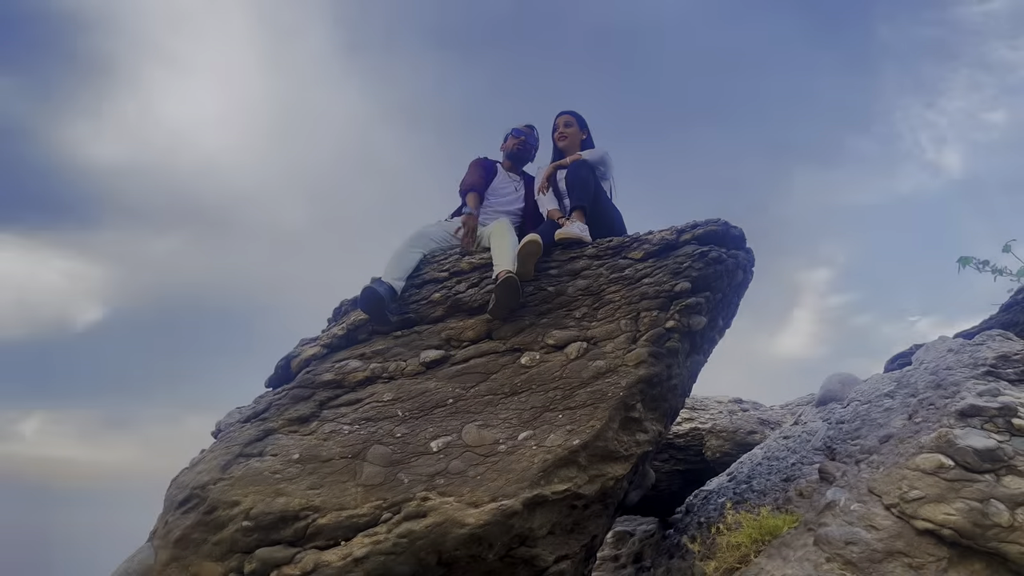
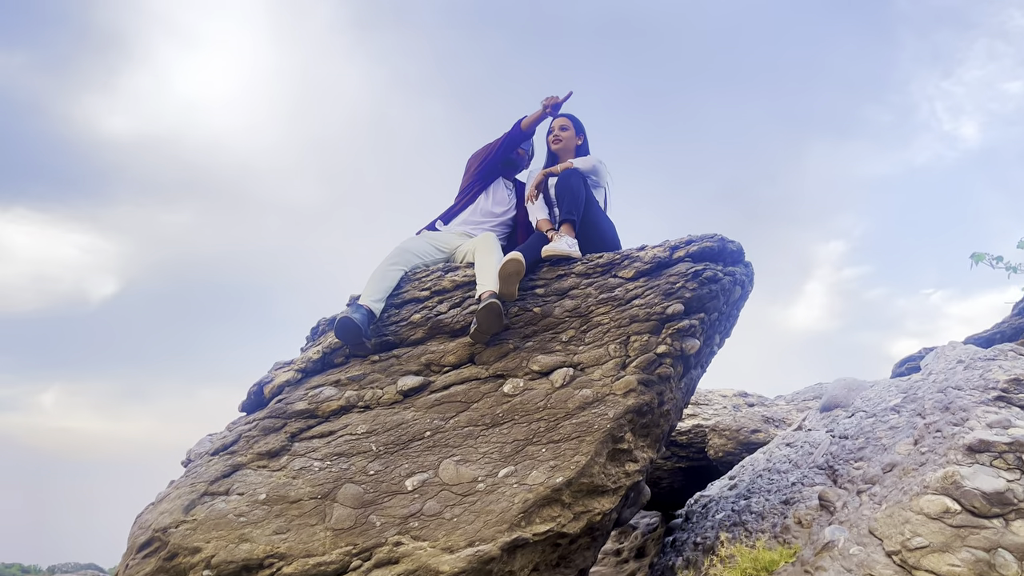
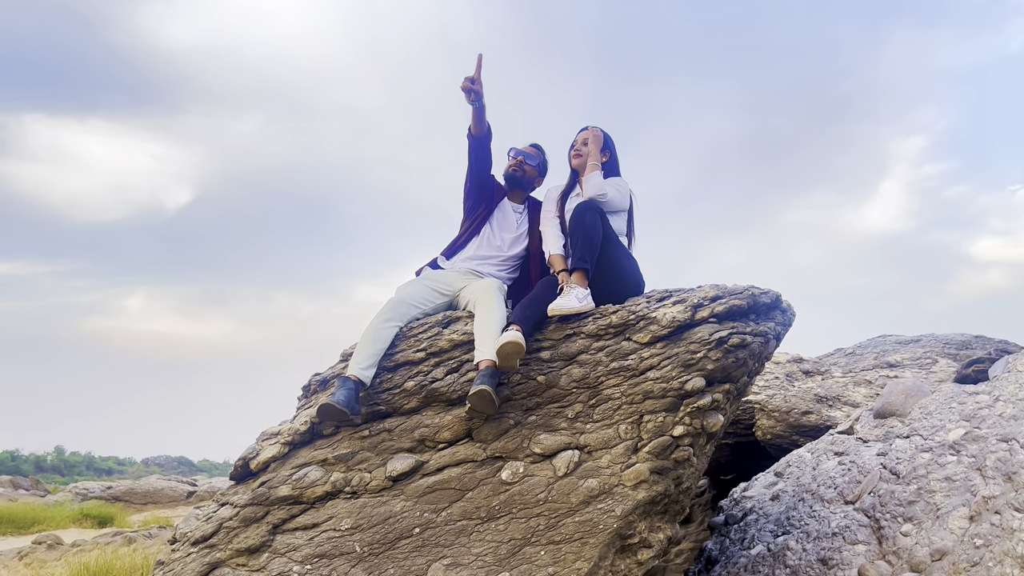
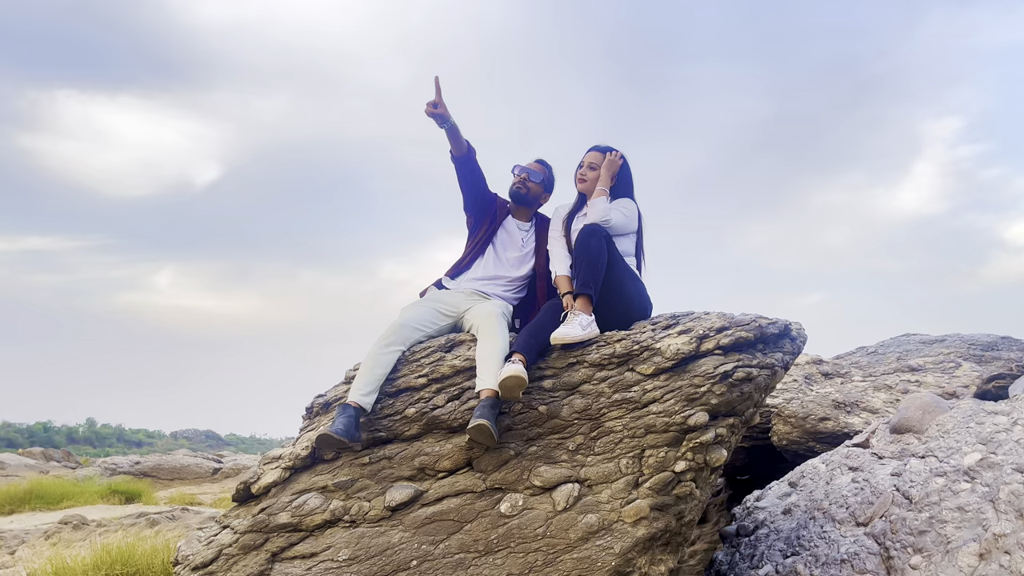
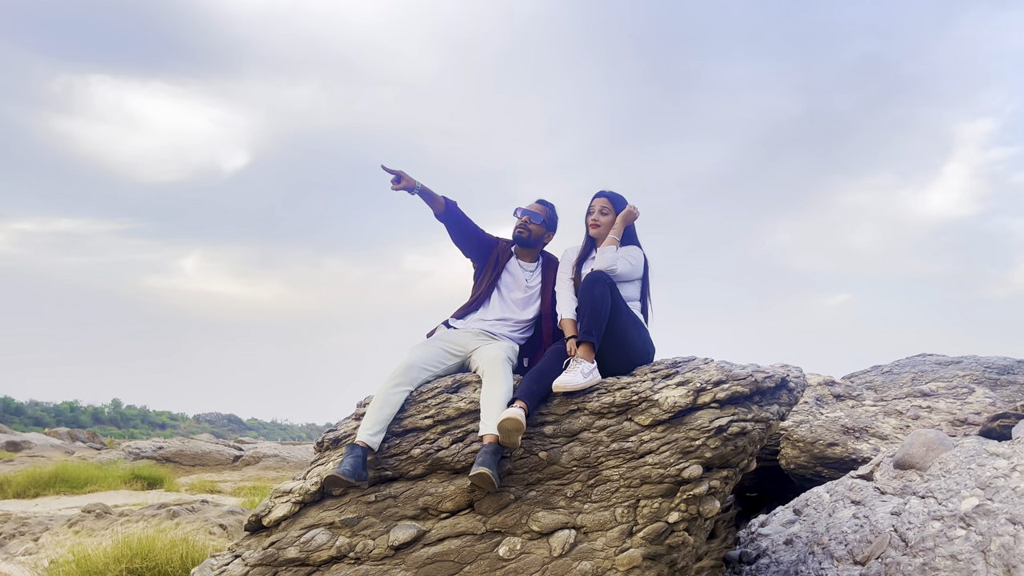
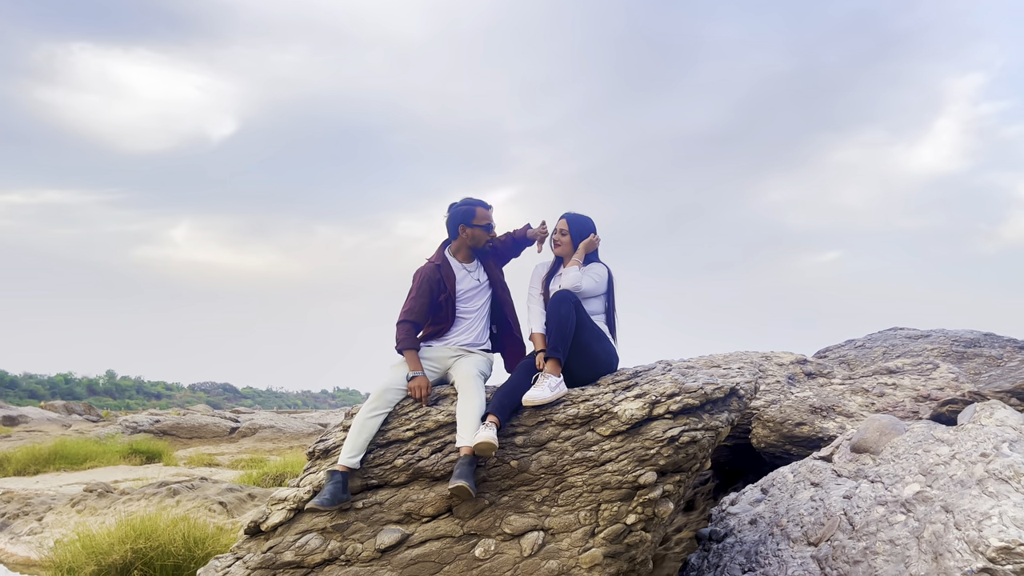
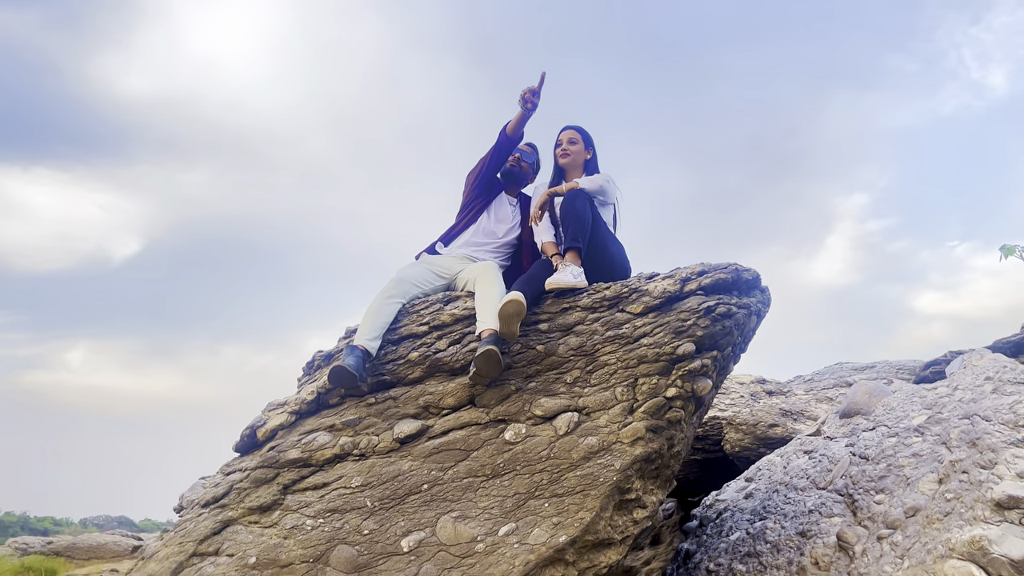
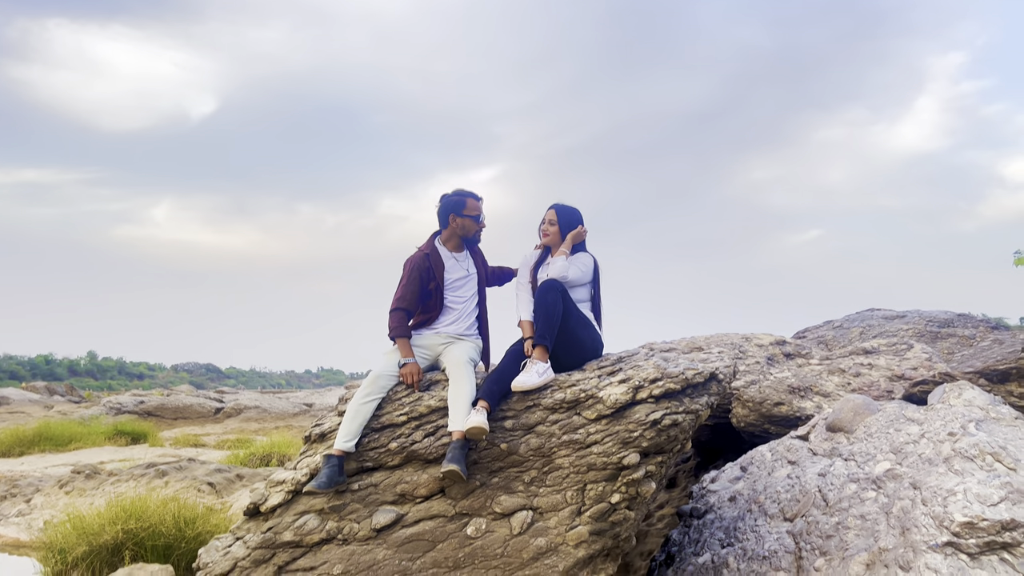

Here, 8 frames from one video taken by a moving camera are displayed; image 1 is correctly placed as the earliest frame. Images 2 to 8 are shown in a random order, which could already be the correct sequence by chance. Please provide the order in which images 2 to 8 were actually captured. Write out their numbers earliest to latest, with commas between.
2, 7, 3, 4, 5, 6, 8
